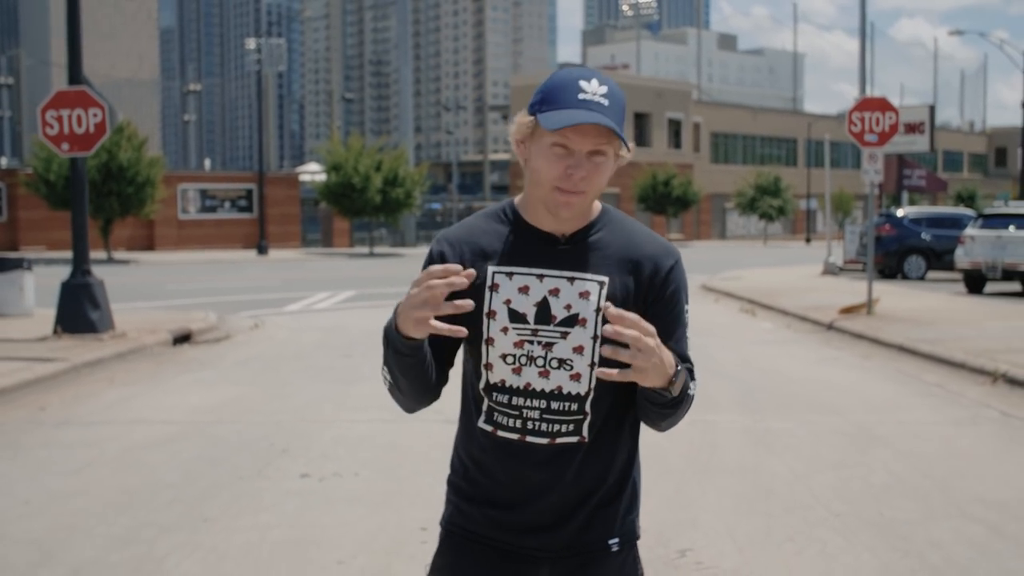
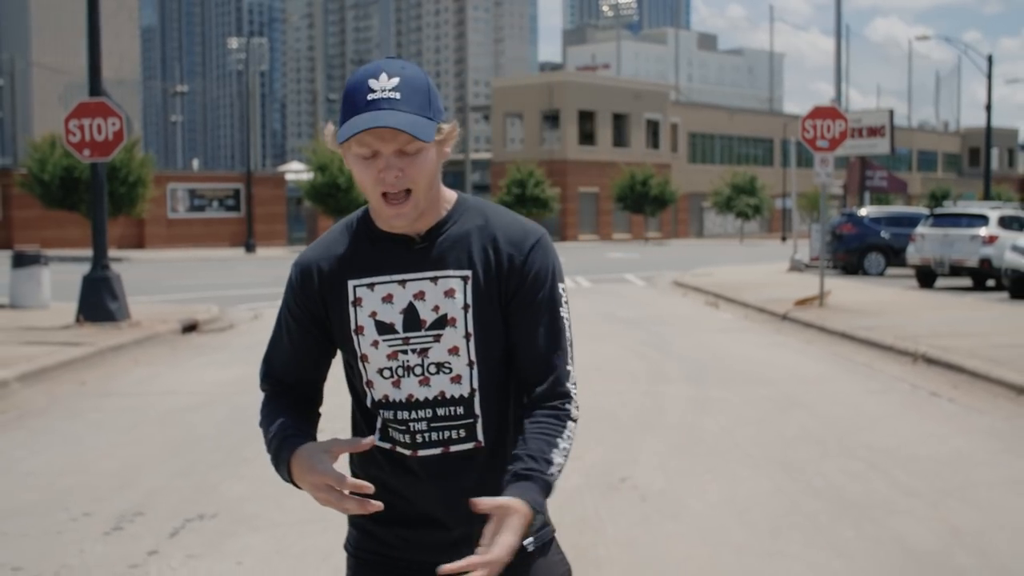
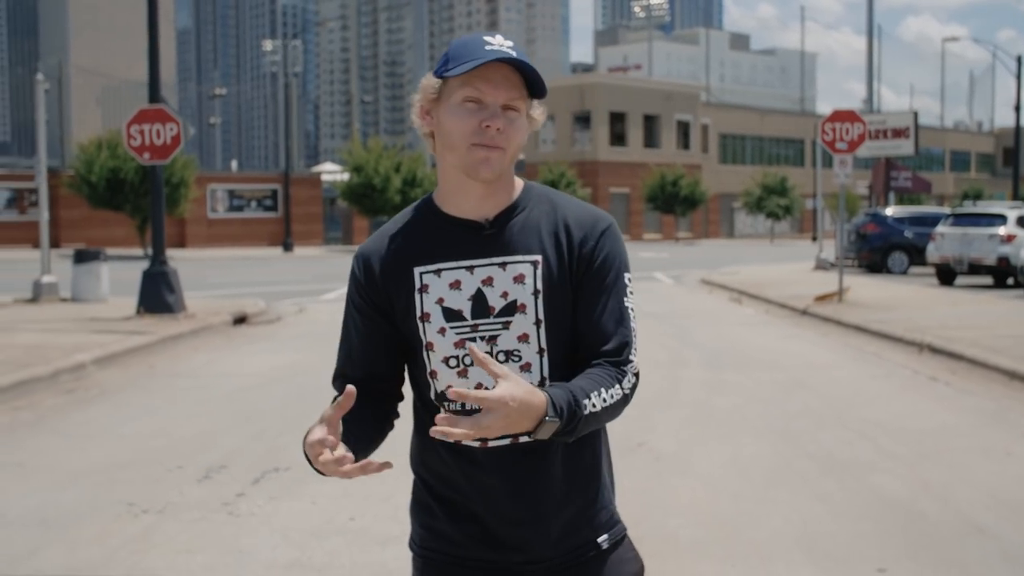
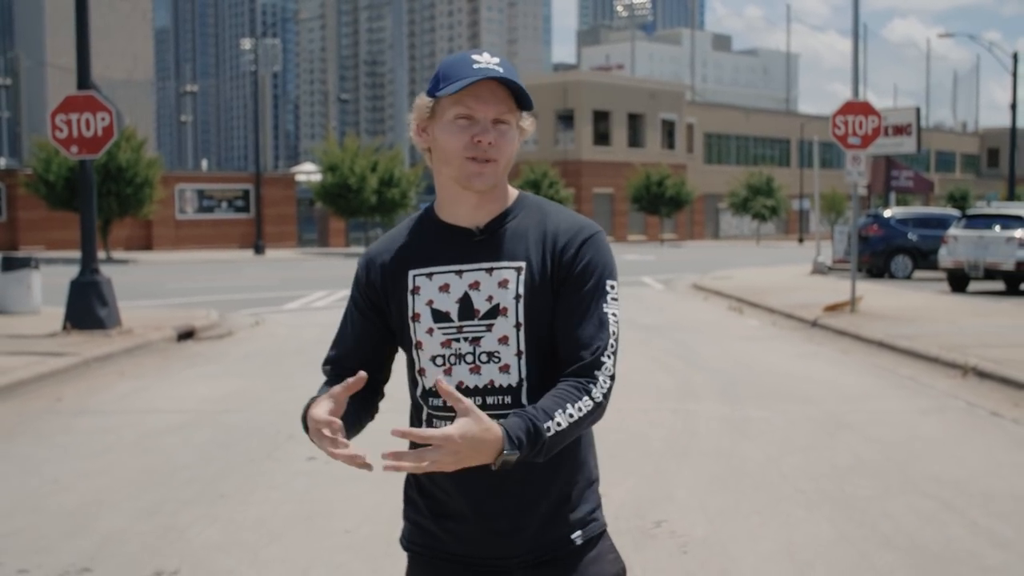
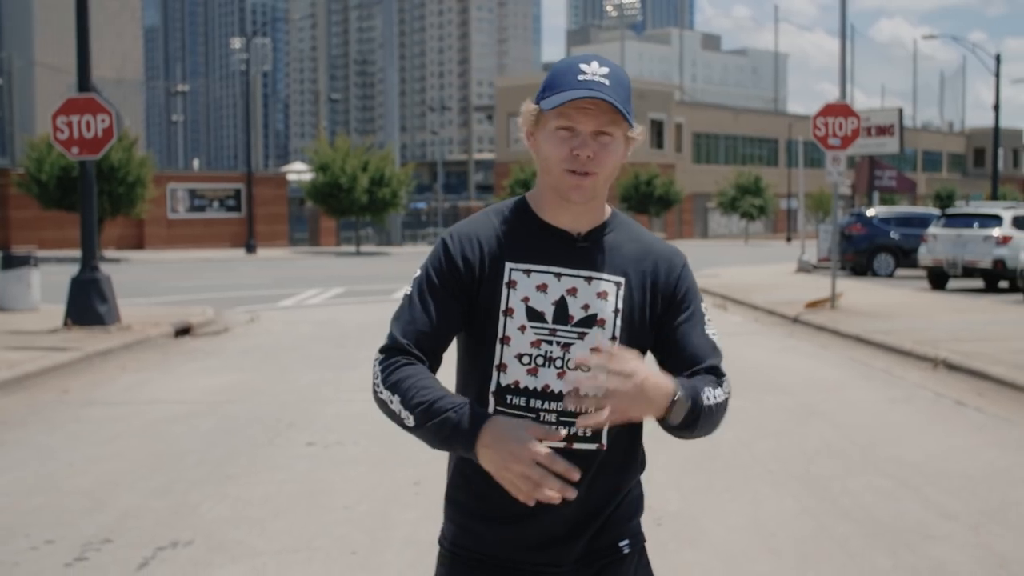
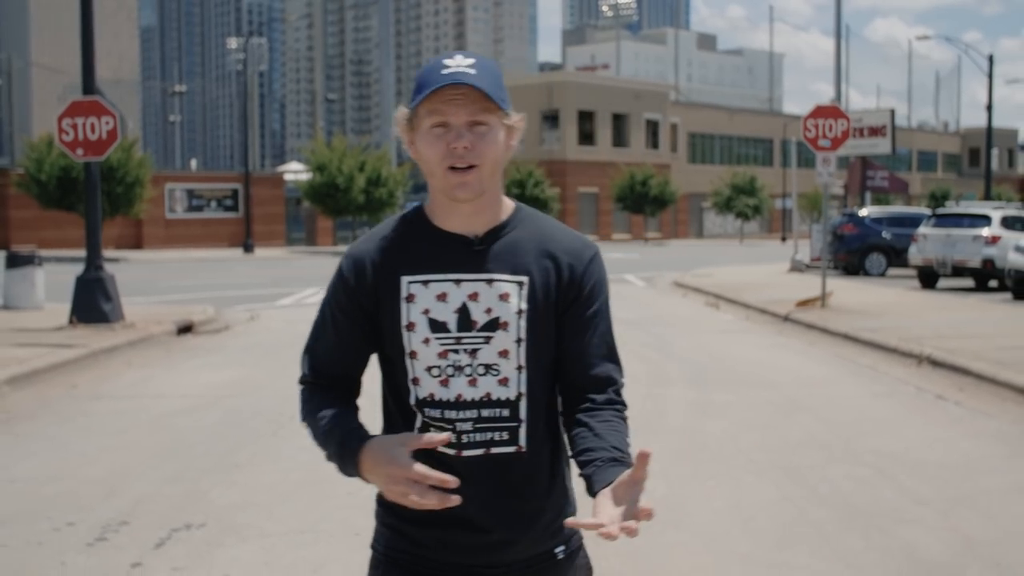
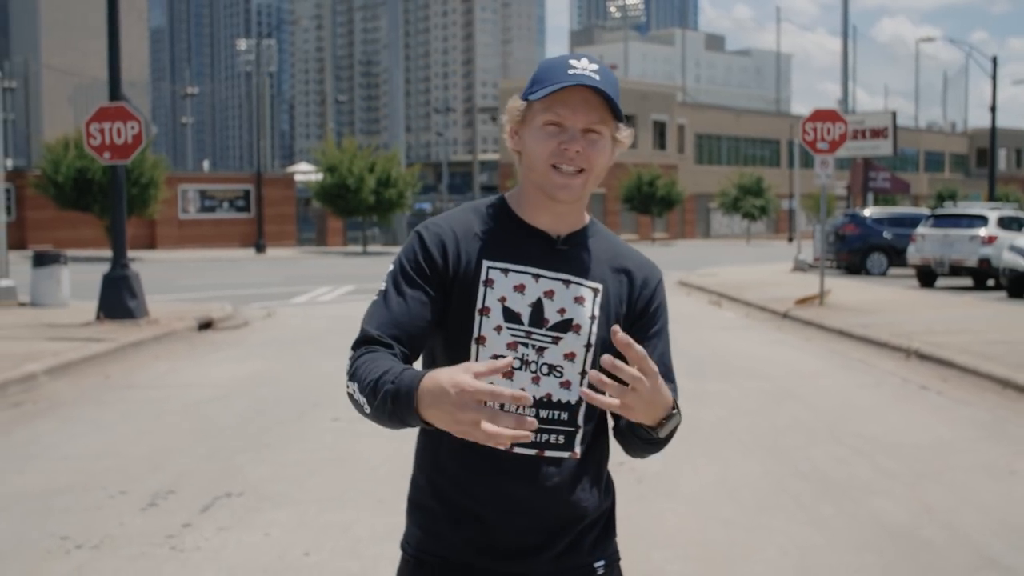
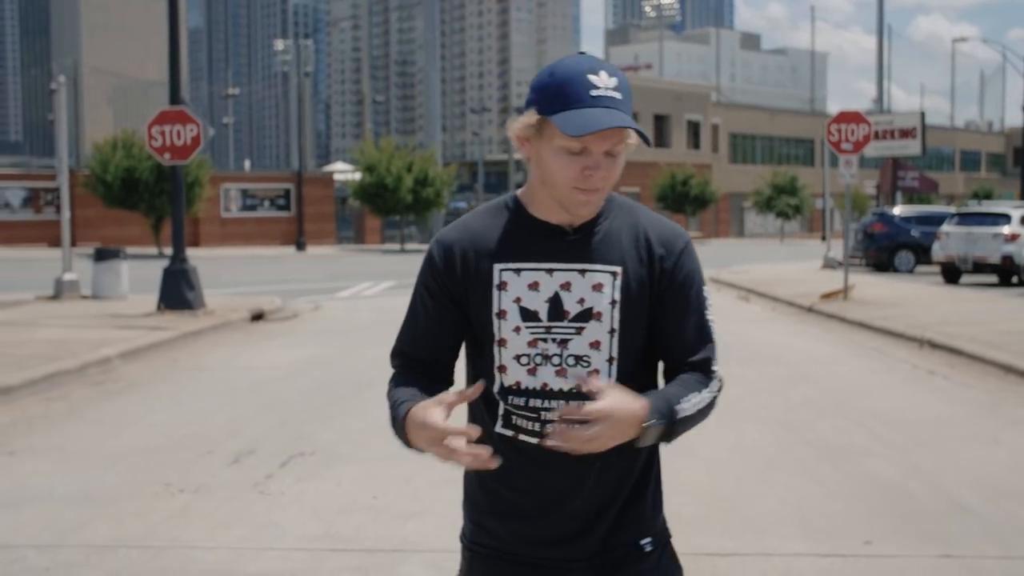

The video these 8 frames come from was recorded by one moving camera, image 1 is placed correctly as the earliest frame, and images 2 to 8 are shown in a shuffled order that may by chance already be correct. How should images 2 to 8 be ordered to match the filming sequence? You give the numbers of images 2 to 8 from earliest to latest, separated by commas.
4, 5, 6, 2, 7, 3, 8
